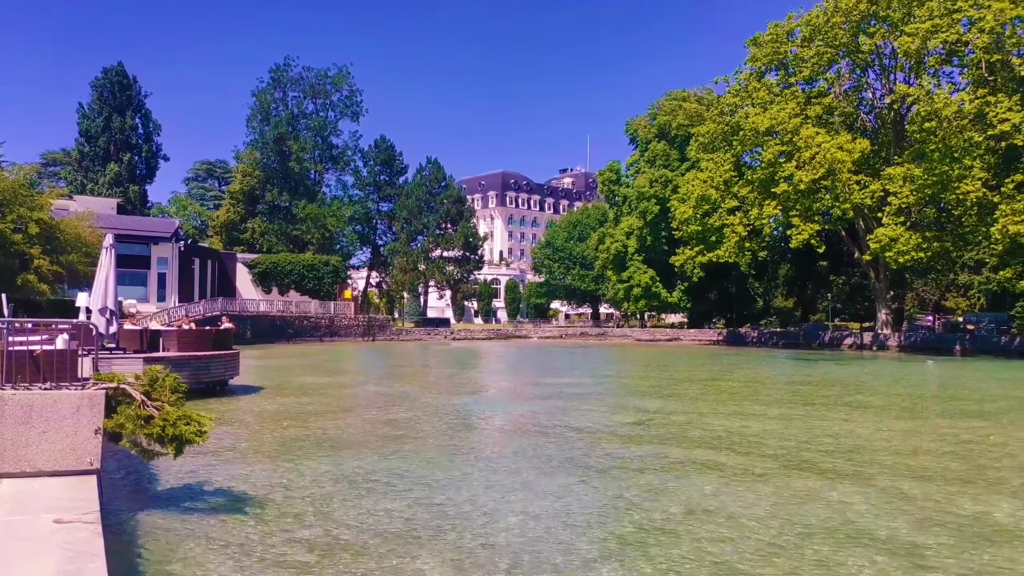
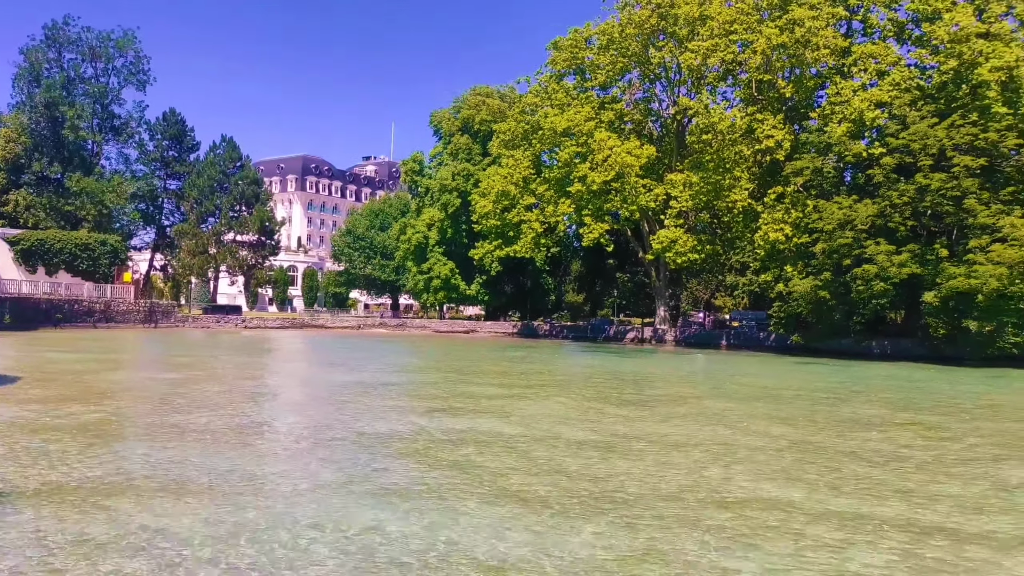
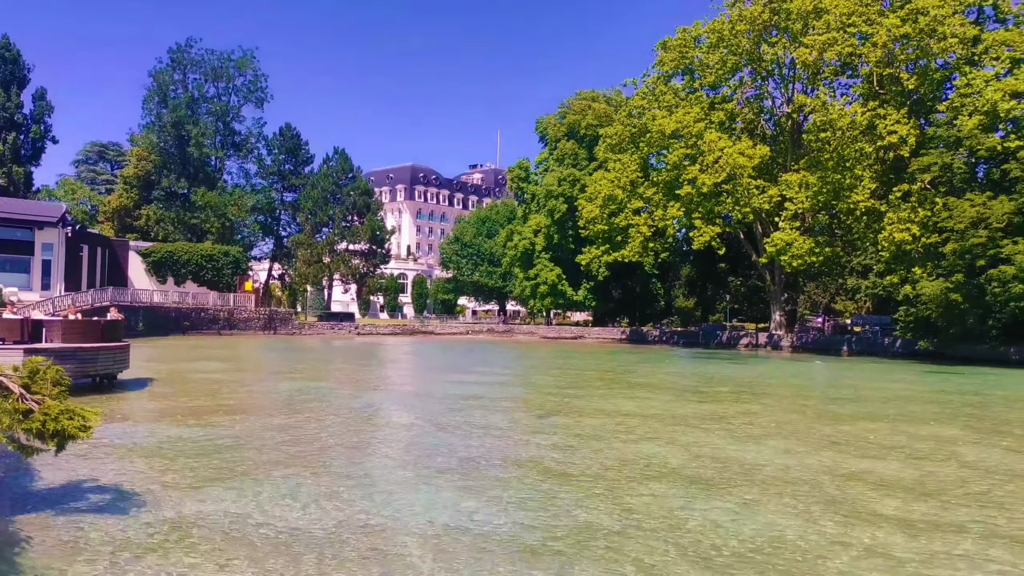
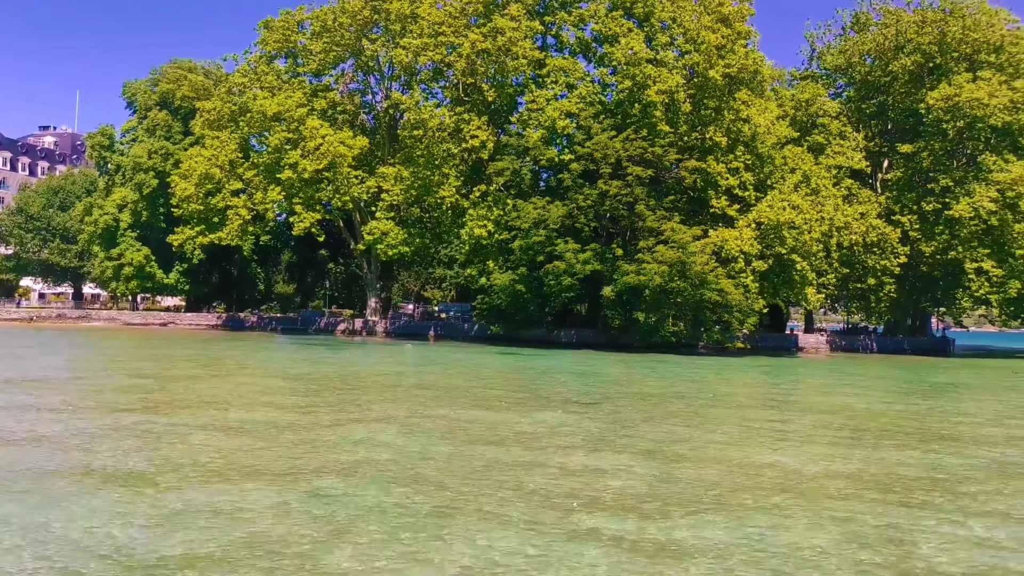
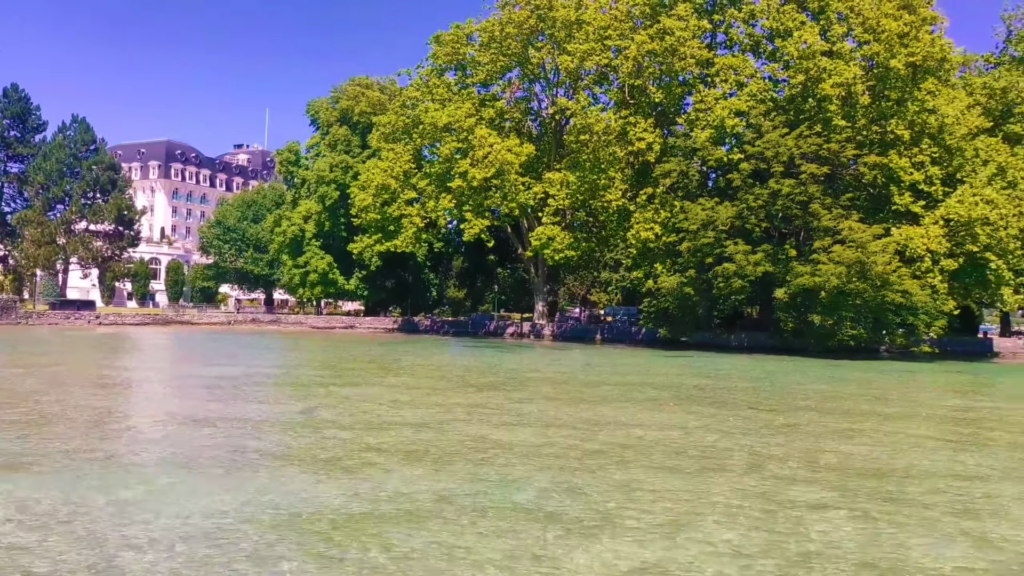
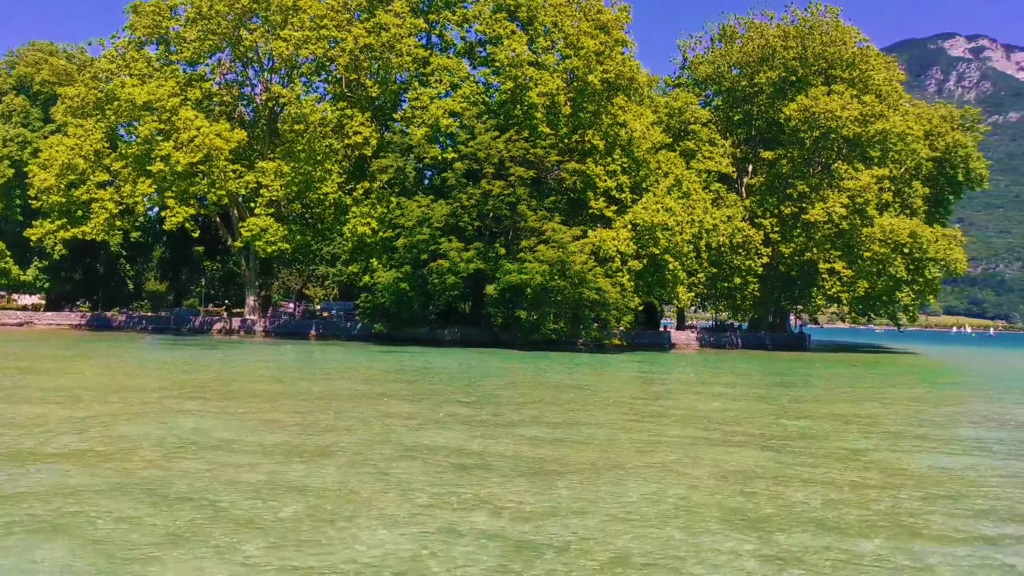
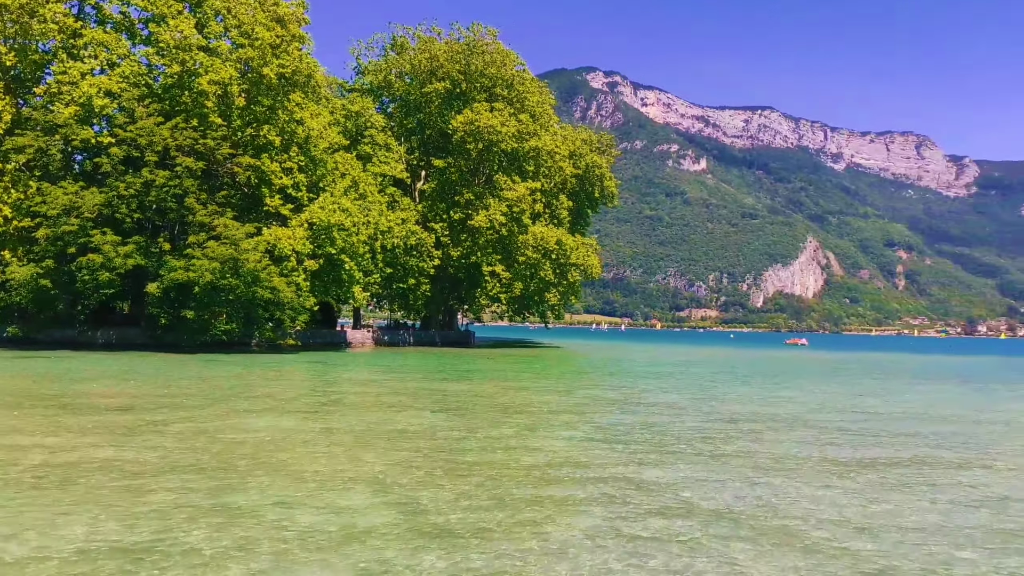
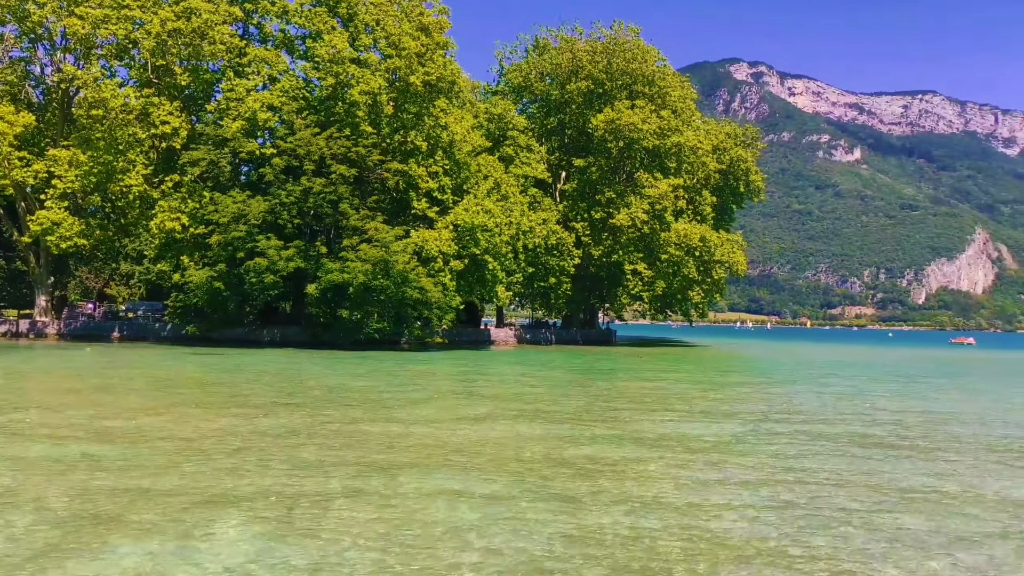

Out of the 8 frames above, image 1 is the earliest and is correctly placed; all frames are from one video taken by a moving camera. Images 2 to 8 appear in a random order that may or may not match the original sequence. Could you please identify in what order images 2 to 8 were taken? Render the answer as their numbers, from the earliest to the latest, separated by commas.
3, 2, 5, 4, 6, 8, 7
